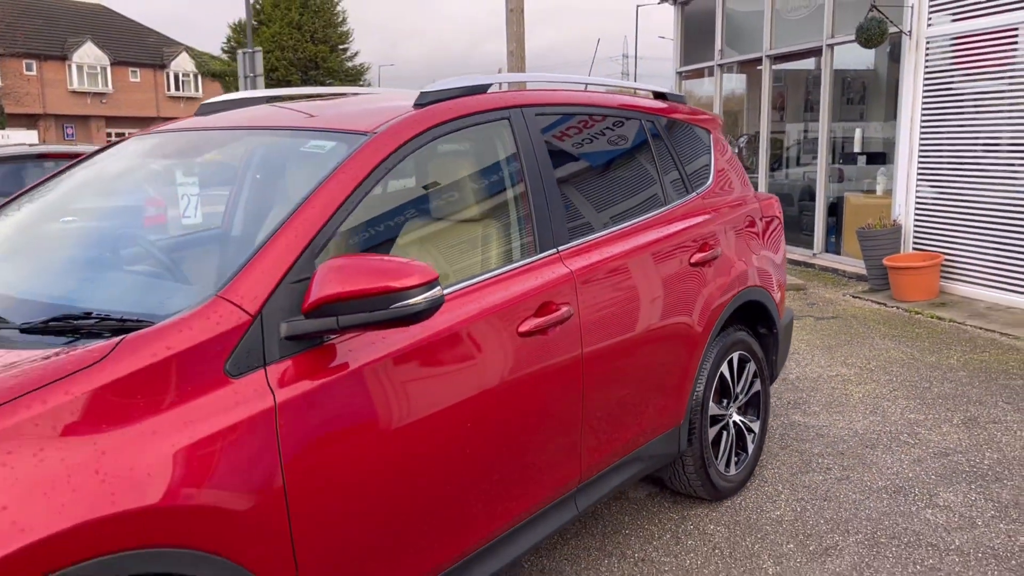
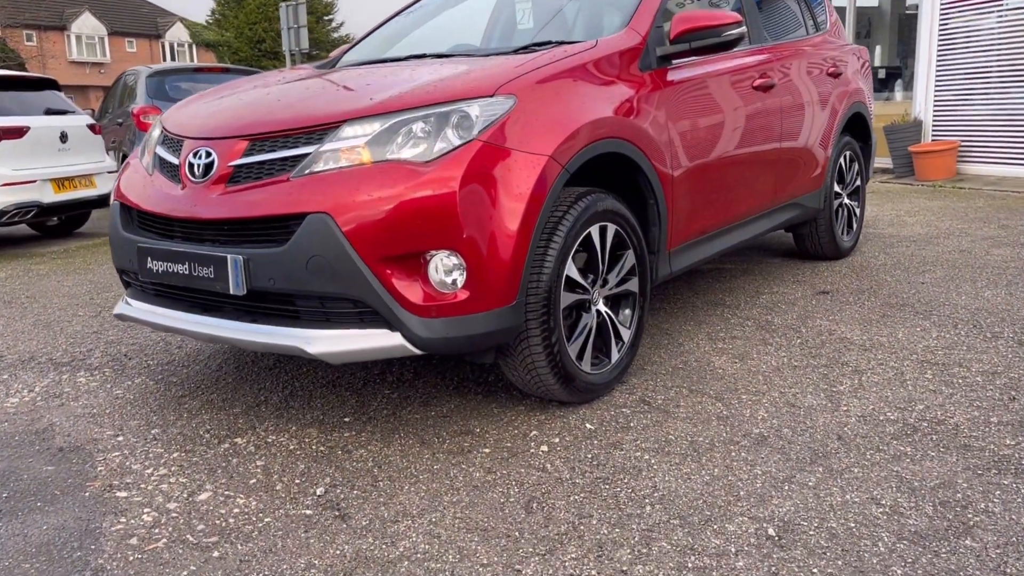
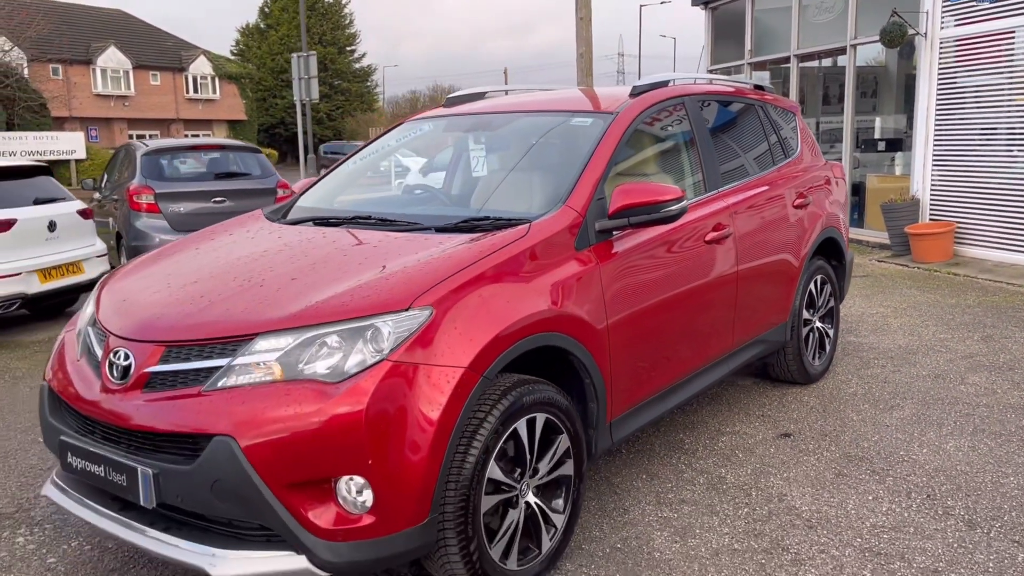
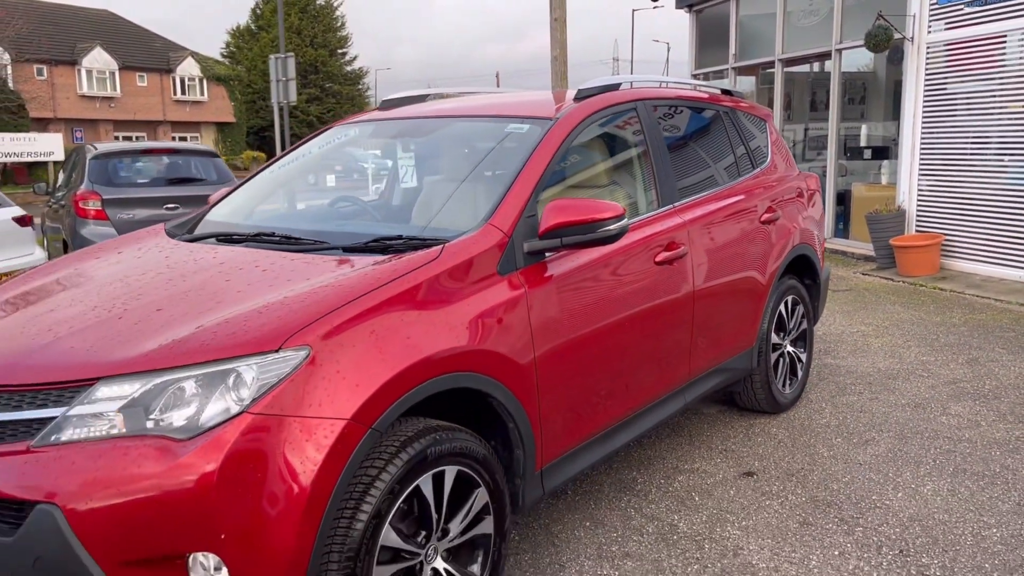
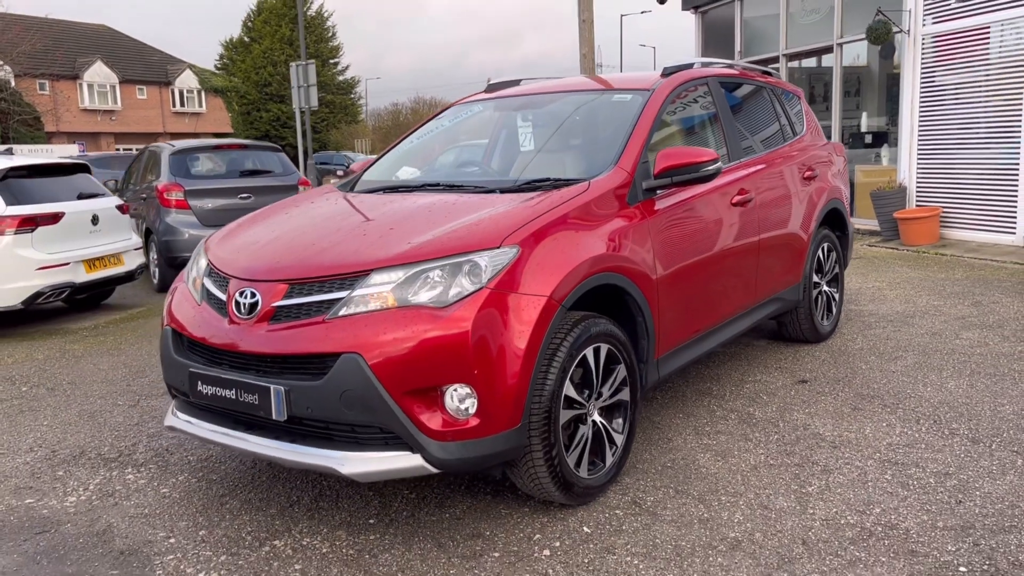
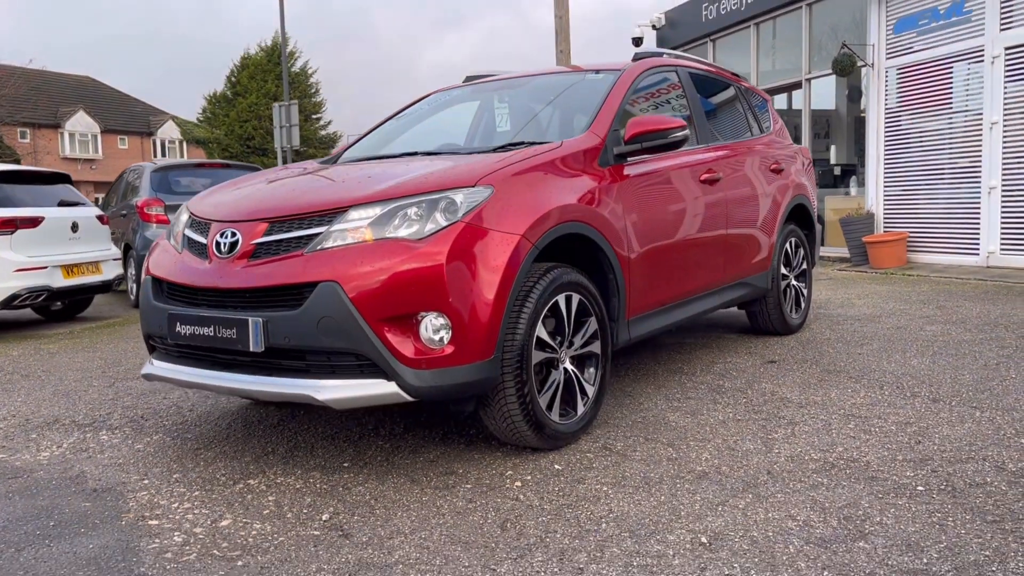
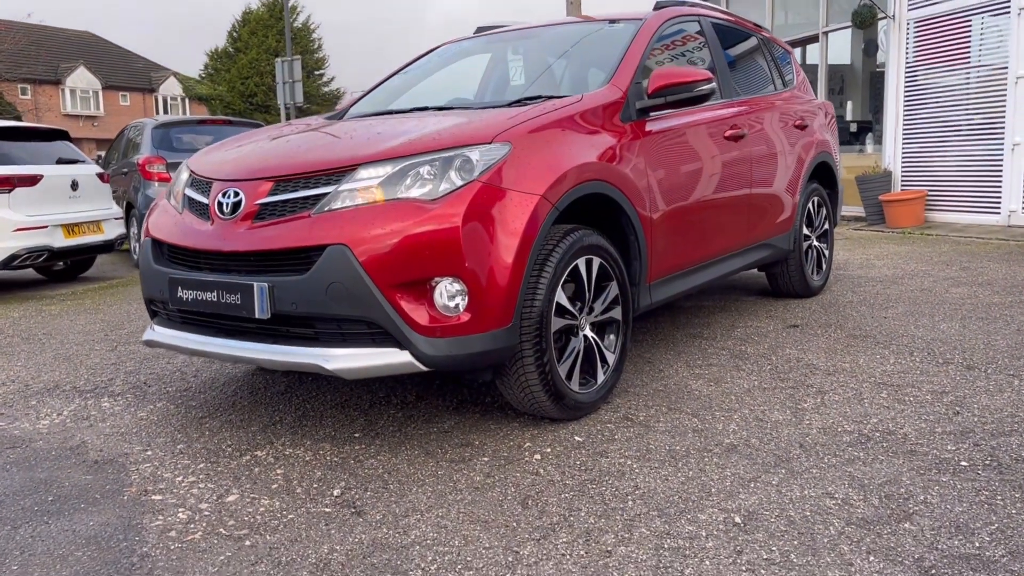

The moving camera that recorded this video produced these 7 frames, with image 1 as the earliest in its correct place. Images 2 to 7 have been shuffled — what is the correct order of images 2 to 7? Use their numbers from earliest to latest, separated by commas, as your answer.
4, 3, 5, 6, 7, 2
